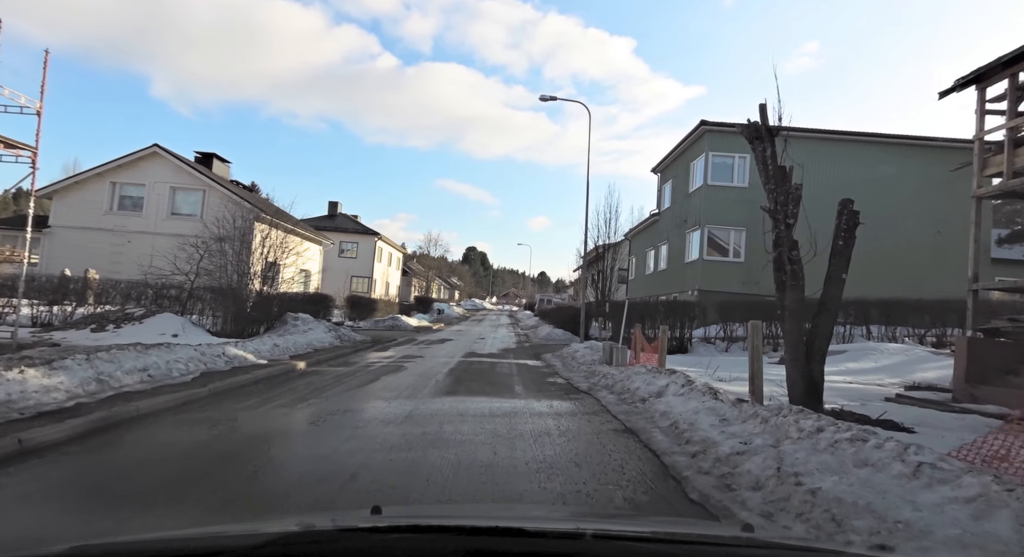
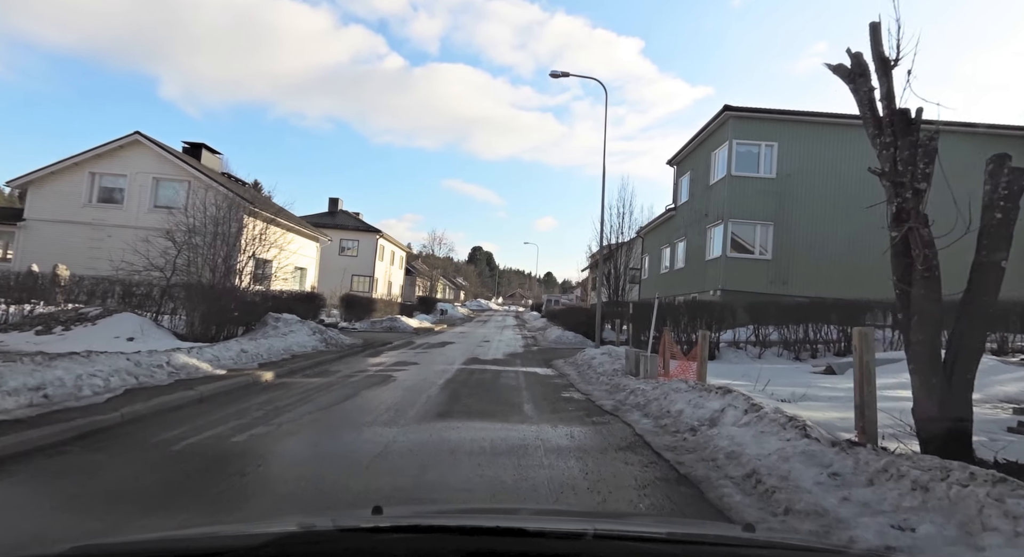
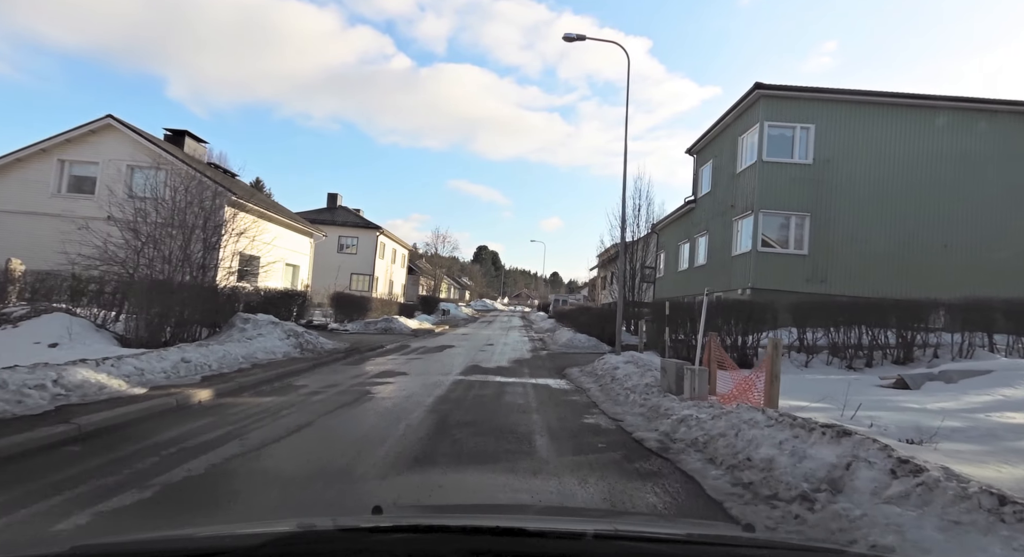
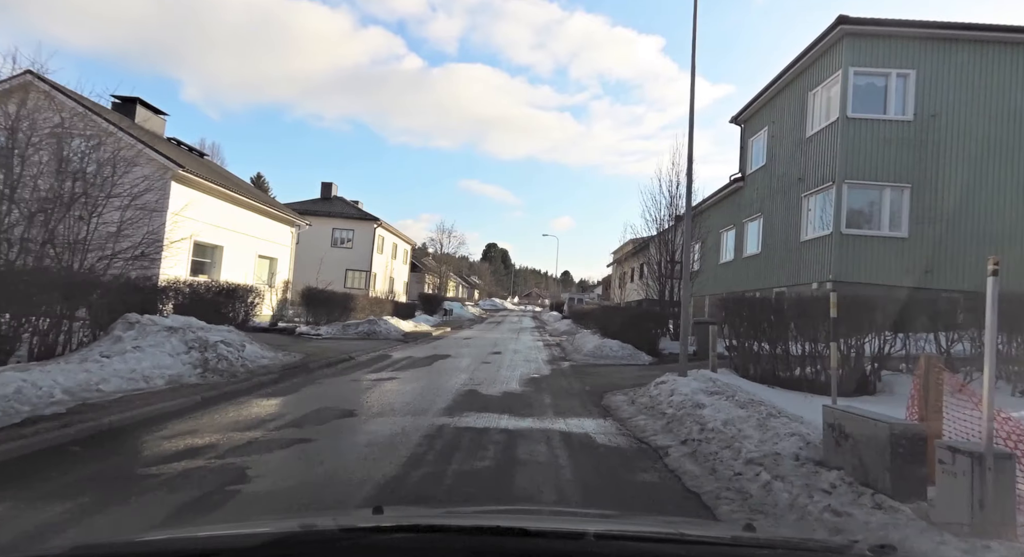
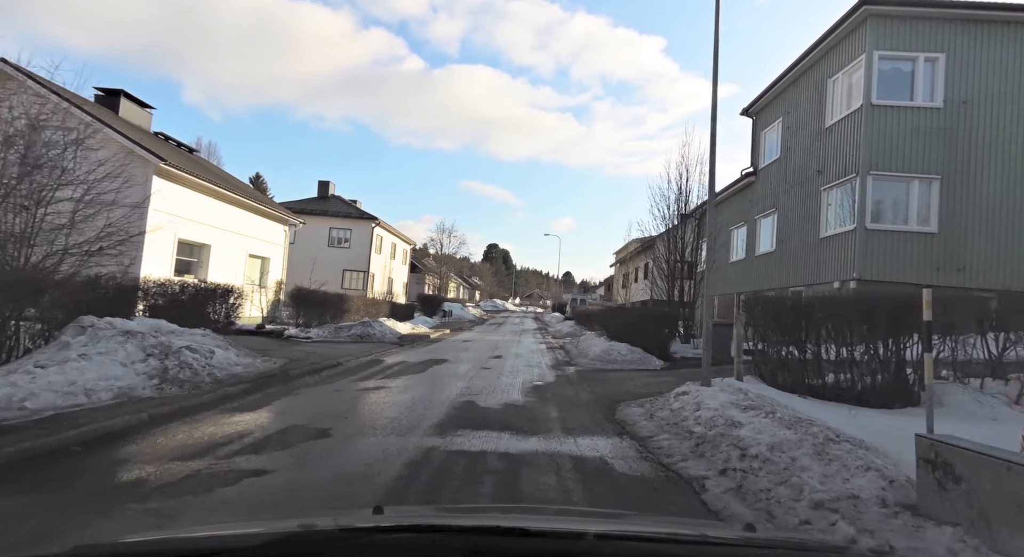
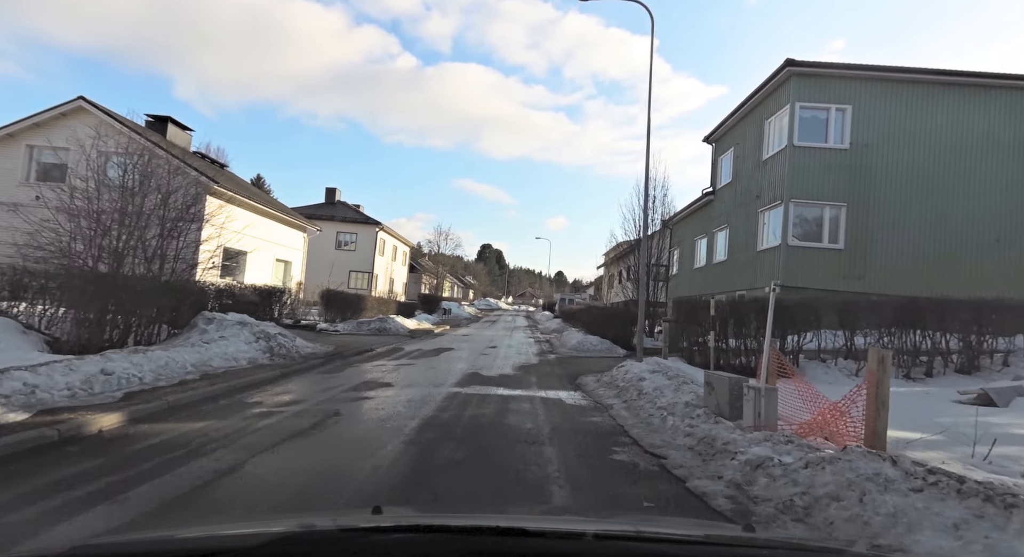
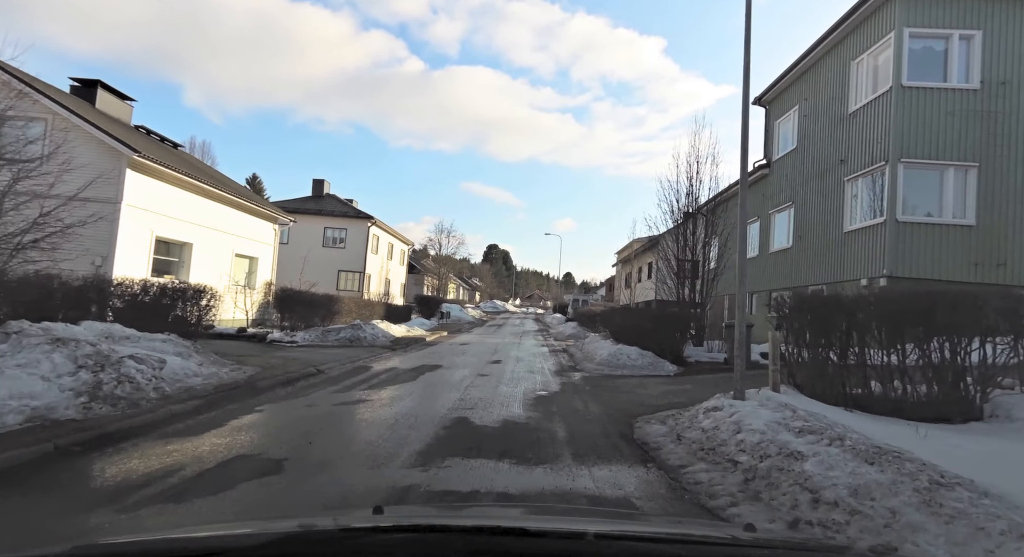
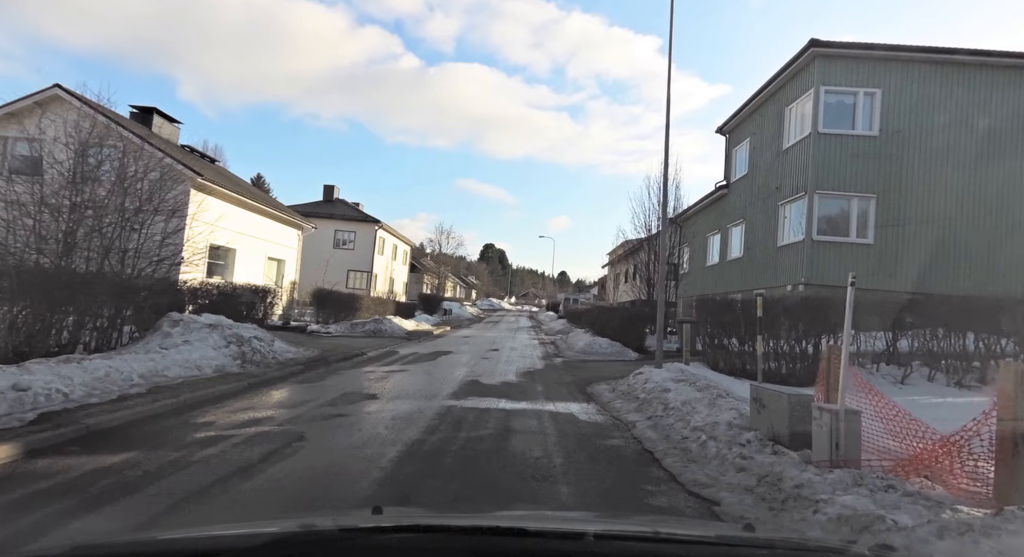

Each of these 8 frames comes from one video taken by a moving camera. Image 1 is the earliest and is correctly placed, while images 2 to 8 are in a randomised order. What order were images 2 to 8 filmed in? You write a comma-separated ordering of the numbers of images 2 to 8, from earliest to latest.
2, 3, 6, 8, 4, 5, 7
